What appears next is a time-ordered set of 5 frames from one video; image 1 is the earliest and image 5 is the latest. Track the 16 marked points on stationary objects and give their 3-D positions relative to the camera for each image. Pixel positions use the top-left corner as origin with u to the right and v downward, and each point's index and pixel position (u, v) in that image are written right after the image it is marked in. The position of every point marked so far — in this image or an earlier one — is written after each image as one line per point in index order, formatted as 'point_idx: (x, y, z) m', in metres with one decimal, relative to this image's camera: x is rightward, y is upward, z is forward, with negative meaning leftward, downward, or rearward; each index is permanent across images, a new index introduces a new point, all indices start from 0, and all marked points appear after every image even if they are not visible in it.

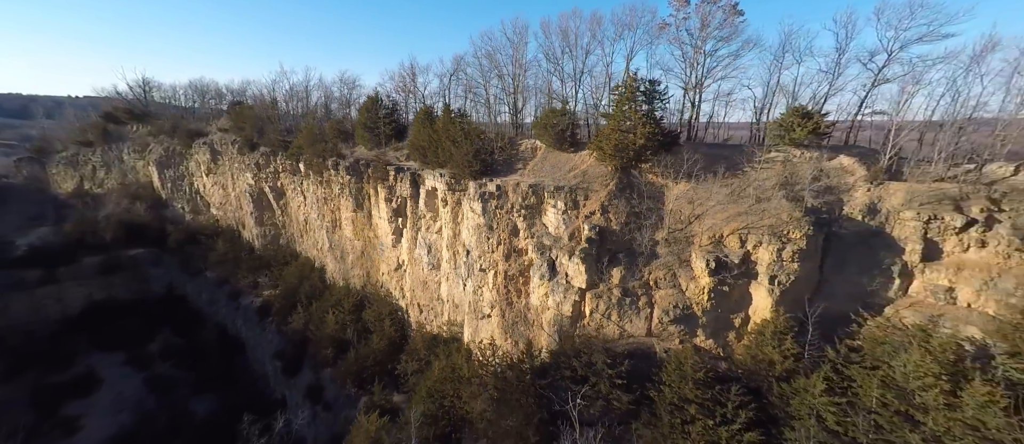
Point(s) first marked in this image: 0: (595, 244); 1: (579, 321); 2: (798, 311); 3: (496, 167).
0: (+3.3, -0.9, +13.0) m
1: (+3.0, -3.8, +13.7) m
2: (+8.8, -2.7, +11.6) m
3: (-0.4, +2.6, +17.5) m
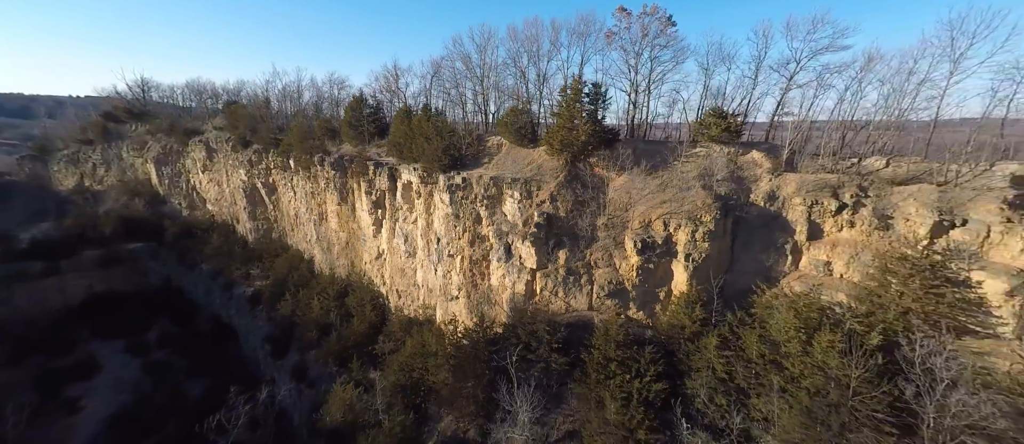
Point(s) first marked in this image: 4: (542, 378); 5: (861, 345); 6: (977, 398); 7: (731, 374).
0: (+1.5, -0.4, +15.0) m
1: (+1.2, -3.2, +15.6) m
2: (+7.0, -2.2, +13.5) m
3: (-2.2, +3.1, +19.5) m
4: (+1.2, -5.8, +14.1) m
5: (+9.3, -3.2, +10.2) m
6: (+10.7, -4.0, +8.9) m
7: (+6.6, -4.6, +11.7) m
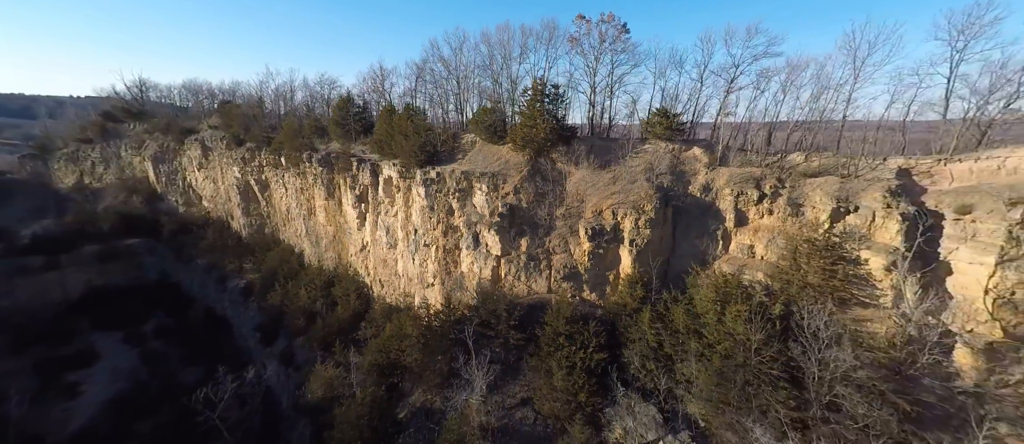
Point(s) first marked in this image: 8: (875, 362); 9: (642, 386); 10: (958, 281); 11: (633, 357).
0: (-0.1, +0.1, +16.5) m
1: (-0.4, -2.8, +17.1) m
2: (+5.4, -1.7, +15.1) m
3: (-3.8, +3.6, +21.0) m
4: (-0.4, -5.3, +15.6) m
5: (+7.7, -2.8, +11.8) m
6: (+9.1, -3.6, +10.4) m
7: (+5.0, -4.1, +13.2) m
8: (+10.0, -3.8, +10.6) m
9: (+4.5, -5.7, +13.7) m
10: (+12.5, -1.7, +10.8) m
11: (+4.3, -4.6, +13.1) m
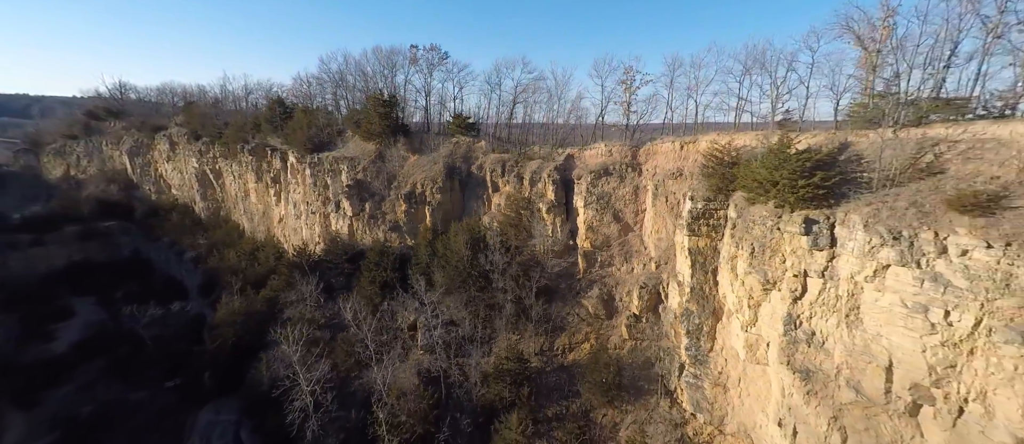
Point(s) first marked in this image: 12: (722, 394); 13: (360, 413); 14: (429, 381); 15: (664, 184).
0: (-9.6, +2.0, +23.9) m
1: (-10.0, -0.9, +24.5) m
2: (-4.1, +0.2, +22.6) m
3: (-13.5, +5.5, +28.3) m
4: (-10.0, -3.4, +23.0) m
5: (-1.7, -0.9, +19.4) m
6: (-0.3, -1.7, +18.1) m
7: (-4.4, -2.3, +20.7) m
8: (+0.6, -2.0, +18.3) m
9: (-4.9, -3.8, +21.2) m
10: (+3.1, +0.2, +18.5) m
11: (-5.2, -2.7, +20.6) m
12: (+6.6, -5.3, +12.1) m
13: (-6.1, -7.5, +15.2) m
14: (-3.4, -6.5, +15.8) m
15: (+5.9, +1.5, +15.0) m
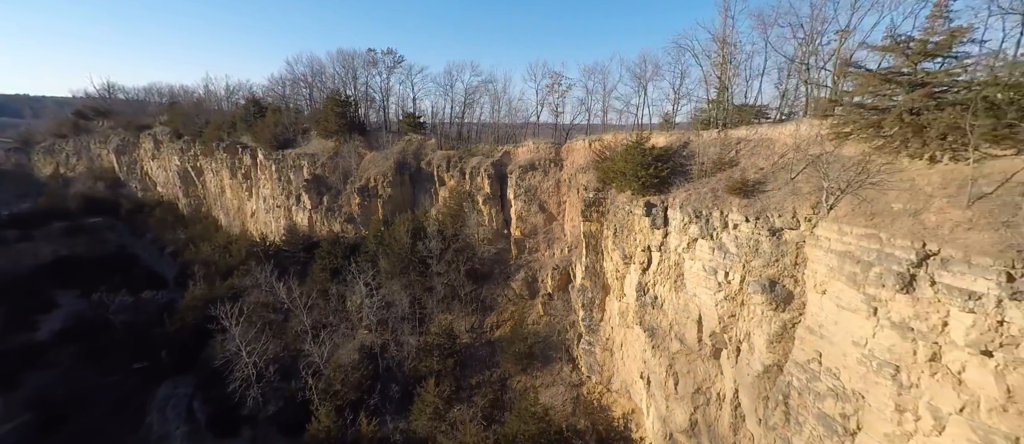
0: (-13.0, +2.5, +25.4) m
1: (-13.4, -0.4, +26.0) m
2: (-7.4, +0.6, +24.3) m
3: (-16.9, +6.0, +29.6) m
4: (-13.3, -2.9, +24.5) m
5: (-4.9, -0.4, +21.1) m
6: (-3.4, -1.2, +19.9) m
7: (-7.7, -1.8, +22.4) m
8: (-2.6, -1.5, +20.1) m
9: (-8.2, -3.4, +22.8) m
10: (0.0, +0.6, +20.4) m
11: (-8.4, -2.2, +22.2) m
12: (+3.5, -4.9, +14.1) m
13: (-9.2, -7.0, +16.8) m
14: (-6.5, -6.0, +17.4) m
15: (+2.8, +2.0, +16.9) m
